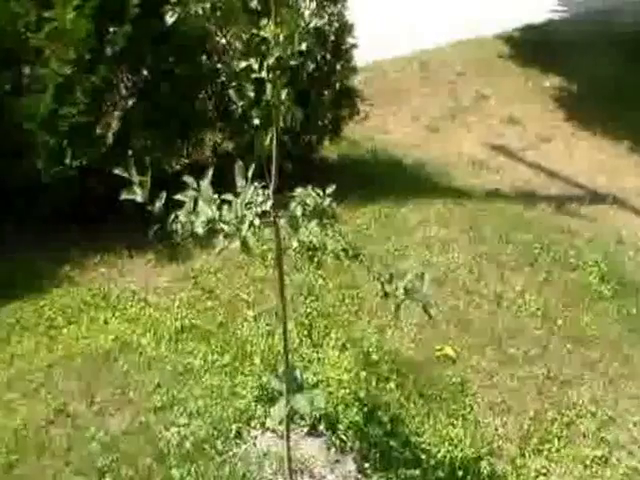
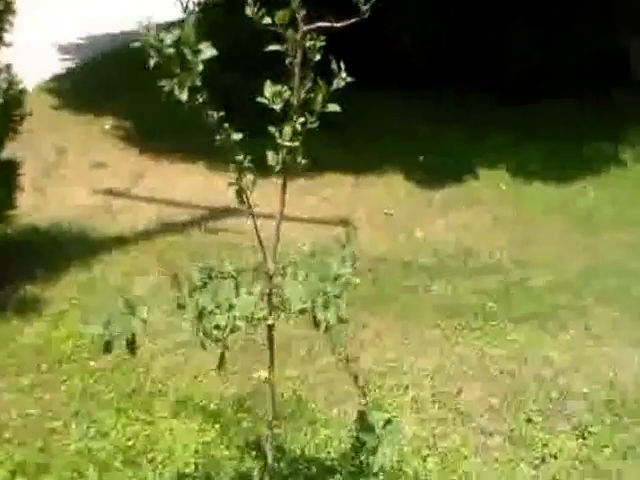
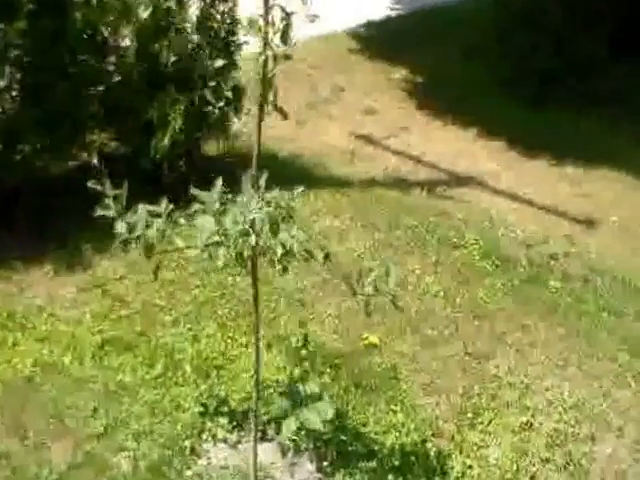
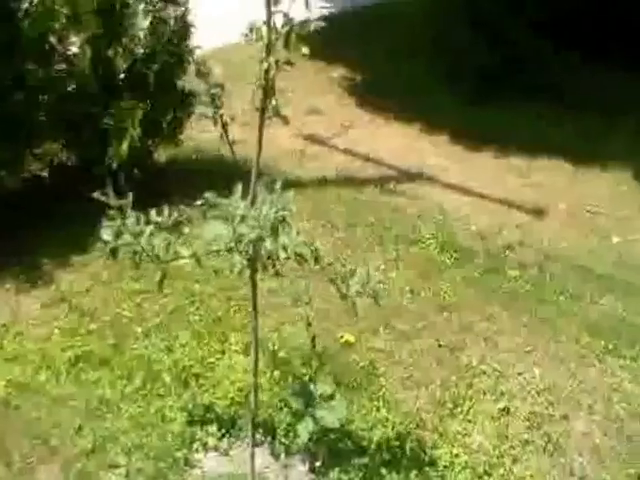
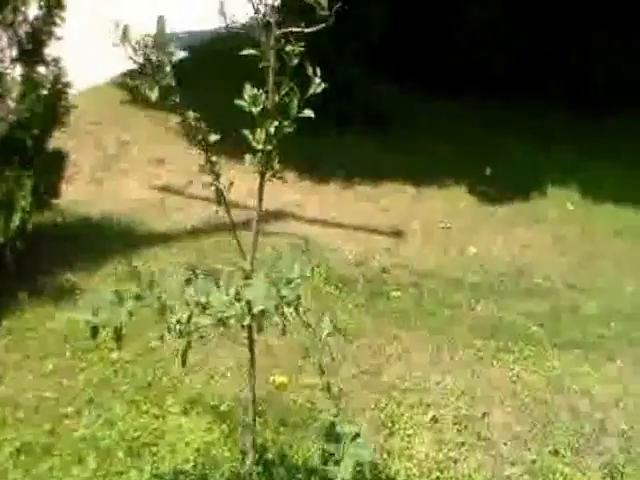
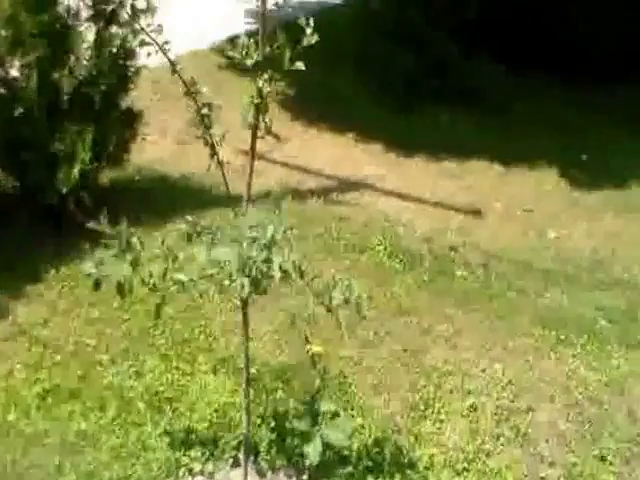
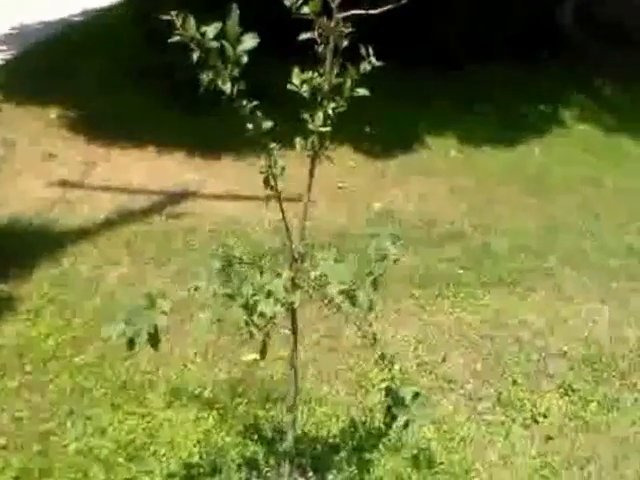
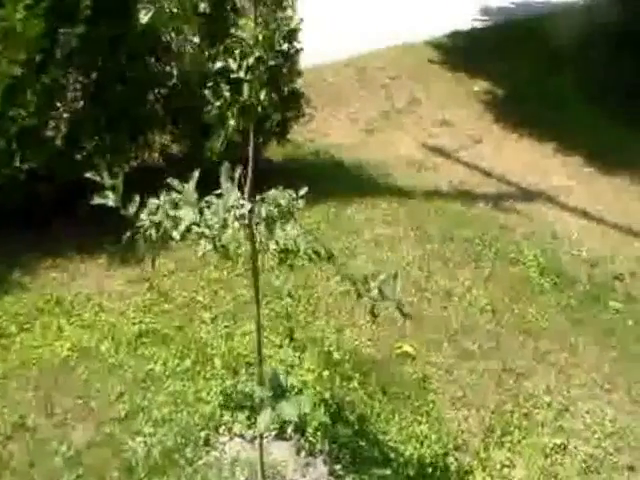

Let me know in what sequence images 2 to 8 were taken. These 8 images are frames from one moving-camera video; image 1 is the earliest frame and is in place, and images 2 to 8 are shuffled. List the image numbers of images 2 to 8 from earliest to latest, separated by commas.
8, 3, 4, 6, 5, 2, 7
